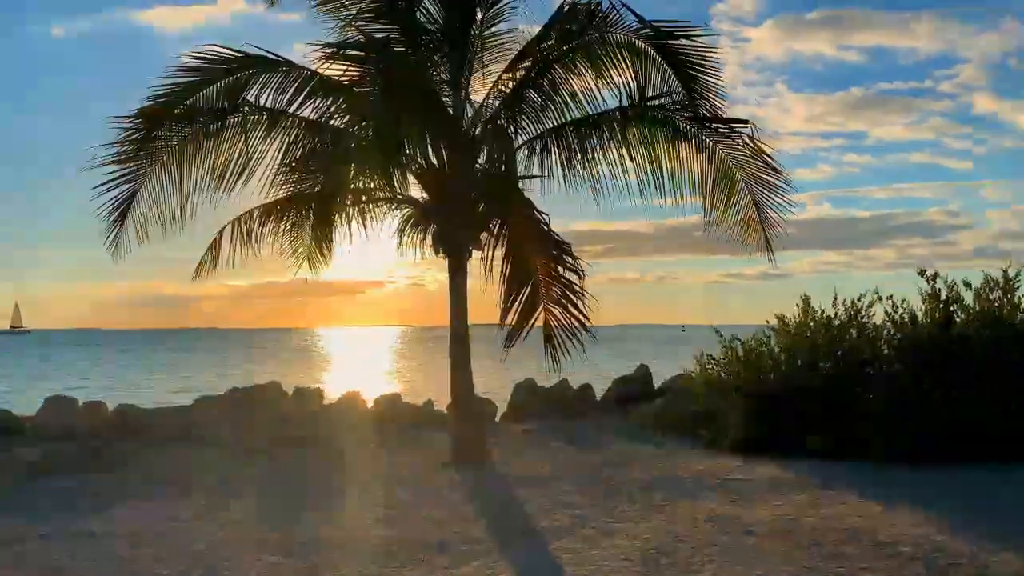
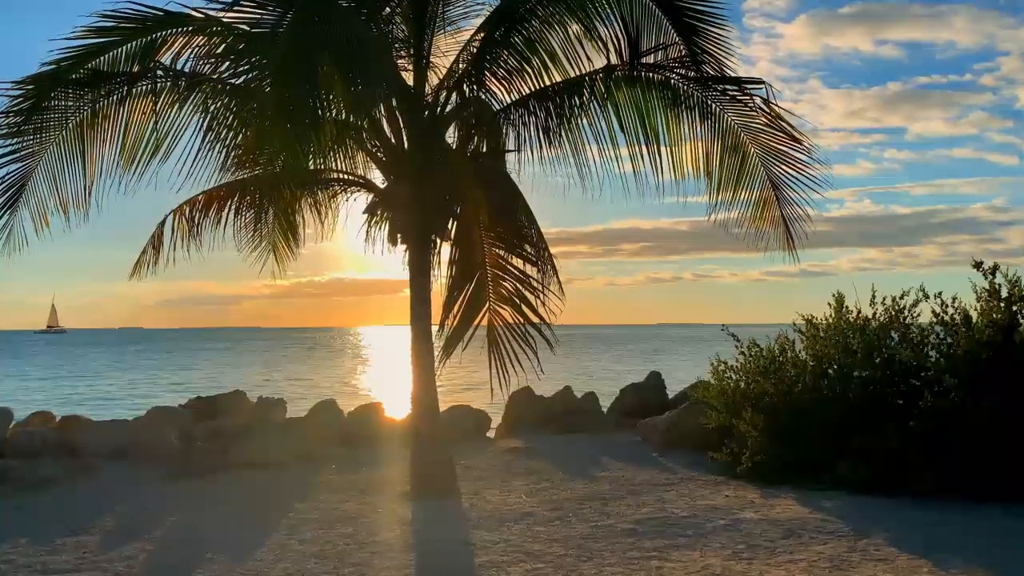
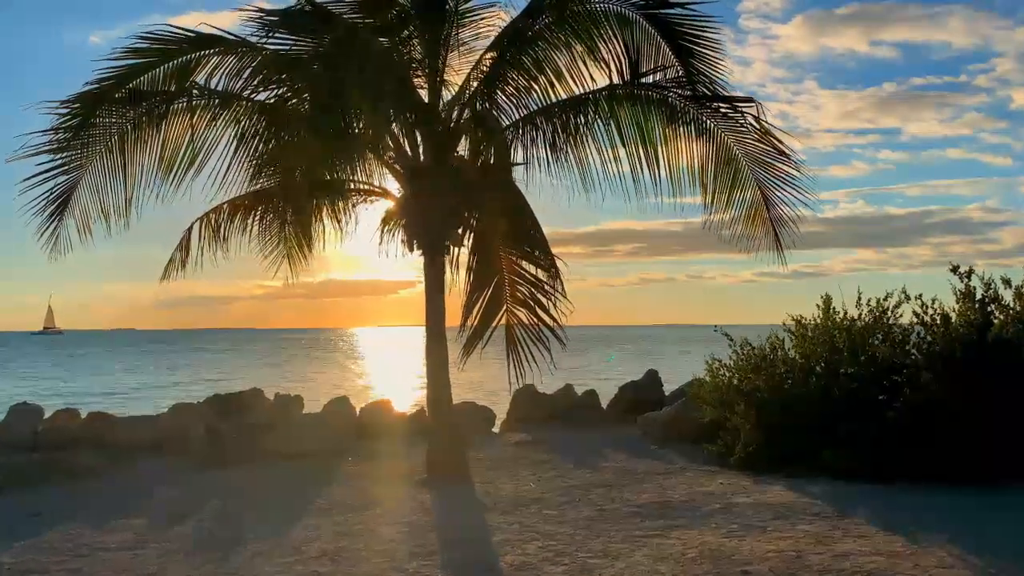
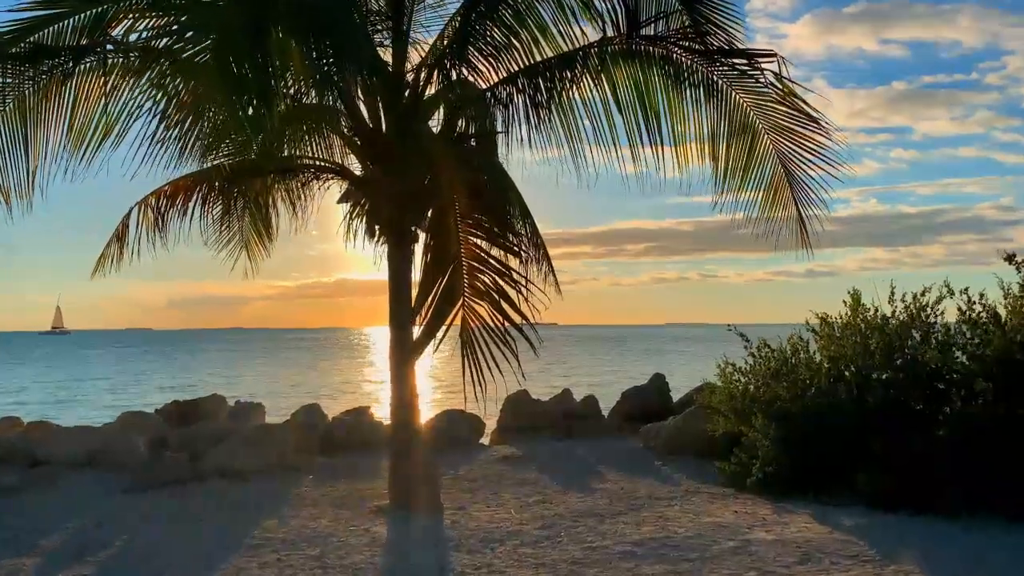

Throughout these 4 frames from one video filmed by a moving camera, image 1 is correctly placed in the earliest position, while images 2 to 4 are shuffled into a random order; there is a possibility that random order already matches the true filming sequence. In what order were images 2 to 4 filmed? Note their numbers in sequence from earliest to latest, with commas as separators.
3, 2, 4
